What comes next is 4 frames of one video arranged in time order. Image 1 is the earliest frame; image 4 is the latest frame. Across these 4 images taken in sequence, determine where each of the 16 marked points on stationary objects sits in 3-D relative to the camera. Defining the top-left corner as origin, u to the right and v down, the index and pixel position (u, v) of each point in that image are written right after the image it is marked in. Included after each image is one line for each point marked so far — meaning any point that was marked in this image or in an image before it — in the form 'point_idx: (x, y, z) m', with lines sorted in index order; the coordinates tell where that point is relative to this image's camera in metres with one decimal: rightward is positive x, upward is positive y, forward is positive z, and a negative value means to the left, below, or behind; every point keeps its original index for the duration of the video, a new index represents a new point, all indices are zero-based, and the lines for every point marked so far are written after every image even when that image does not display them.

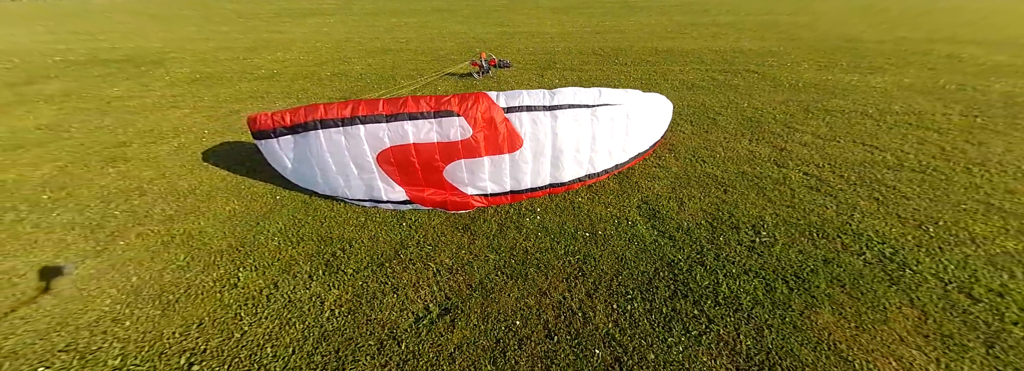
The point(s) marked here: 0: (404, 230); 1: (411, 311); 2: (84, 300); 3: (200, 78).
0: (-1.5, -0.6, +3.8) m
1: (-1.0, -1.3, +2.9) m
2: (-4.4, -1.2, +2.9) m
3: (-11.3, +3.9, +10.0) m
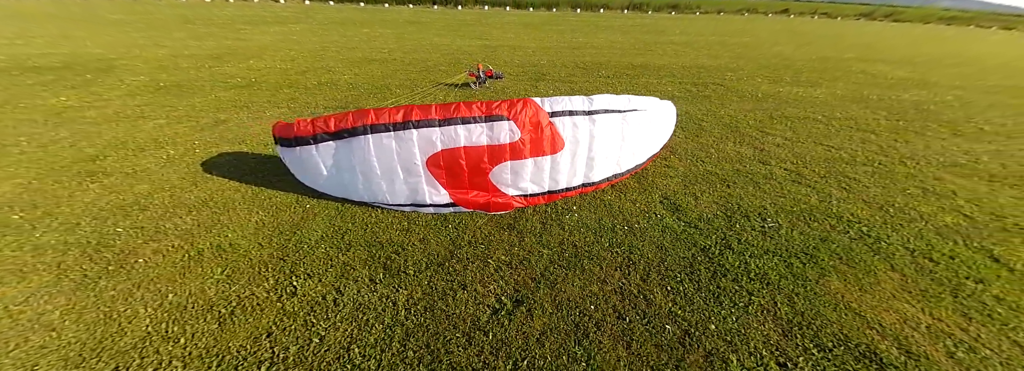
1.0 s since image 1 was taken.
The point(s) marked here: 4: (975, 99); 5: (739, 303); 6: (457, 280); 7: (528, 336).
0: (-0.8, -0.7, +3.9) m
1: (-0.3, -1.3, +2.9) m
2: (-3.7, -1.3, +2.6) m
3: (-11.5, +3.3, +9.1) m
4: (+19.4, +3.7, +11.5) m
5: (+2.6, -1.3, +3.1) m
6: (-0.6, -1.1, +3.2) m
7: (+0.2, -1.5, +2.7) m
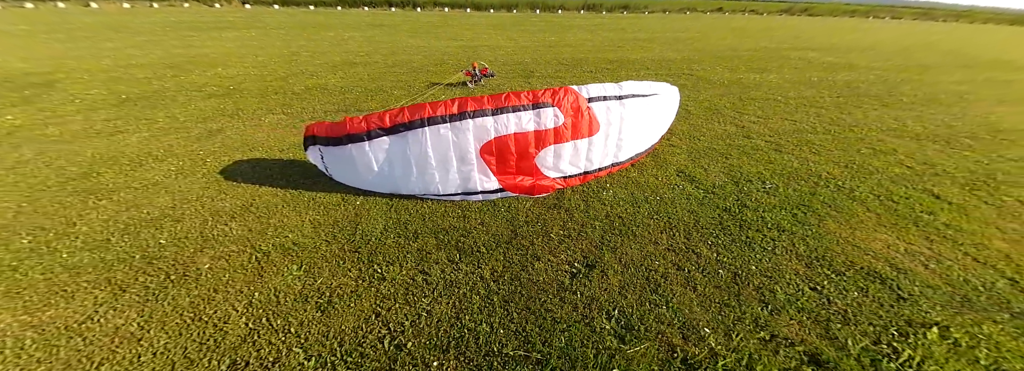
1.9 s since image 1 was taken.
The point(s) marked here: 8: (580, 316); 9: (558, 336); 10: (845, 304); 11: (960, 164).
0: (-0.1, -0.4, +4.1) m
1: (+0.6, -1.0, +3.2) m
2: (-2.7, -1.3, +2.6) m
3: (-11.5, +2.6, +8.2) m
4: (+18.9, +5.5, +13.7) m
5: (+3.5, -0.8, +3.7) m
6: (+0.2, -0.9, +3.5) m
7: (+1.1, -1.1, +3.0) m
8: (+0.7, -1.3, +2.7) m
9: (+0.4, -1.4, +2.6) m
10: (+3.7, -1.3, +3.0) m
11: (+9.6, +0.4, +6.0) m
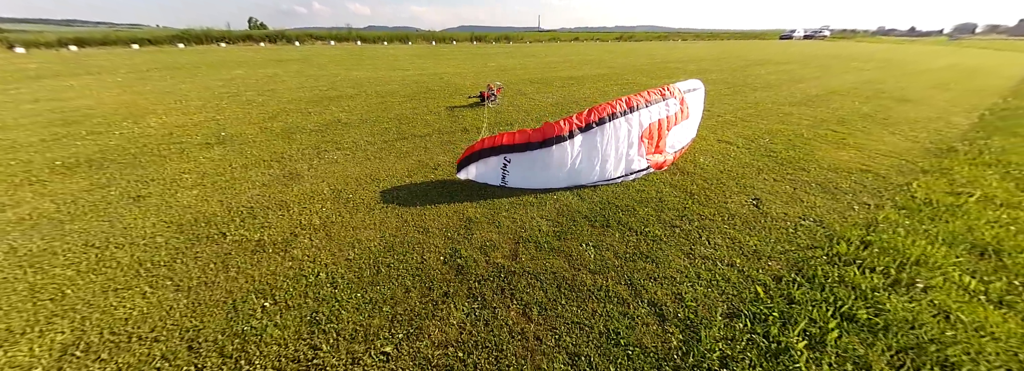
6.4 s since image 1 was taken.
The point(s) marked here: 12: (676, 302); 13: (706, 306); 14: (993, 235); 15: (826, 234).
0: (+2.9, +0.1, +5.2) m
1: (+3.9, -0.3, +4.6) m
2: (+1.0, -1.1, +3.0) m
3: (-9.5, +0.5, +6.0) m
4: (+16.9, +8.3, +20.2) m
5: (+6.4, +0.4, +5.8) m
6: (+3.5, -0.2, +4.7) m
7: (+4.4, -0.3, +4.5) m
8: (+4.2, -0.5, +4.1) m
9: (+4.0, -0.6, +3.8) m
10: (+6.9, 0.0, +5.2) m
11: (+11.3, +2.4, +9.9) m
12: (+1.7, -1.2, +2.8) m
13: (+1.9, -1.2, +2.7) m
14: (+6.3, -0.6, +3.6) m
15: (+4.4, -0.7, +3.8) m
